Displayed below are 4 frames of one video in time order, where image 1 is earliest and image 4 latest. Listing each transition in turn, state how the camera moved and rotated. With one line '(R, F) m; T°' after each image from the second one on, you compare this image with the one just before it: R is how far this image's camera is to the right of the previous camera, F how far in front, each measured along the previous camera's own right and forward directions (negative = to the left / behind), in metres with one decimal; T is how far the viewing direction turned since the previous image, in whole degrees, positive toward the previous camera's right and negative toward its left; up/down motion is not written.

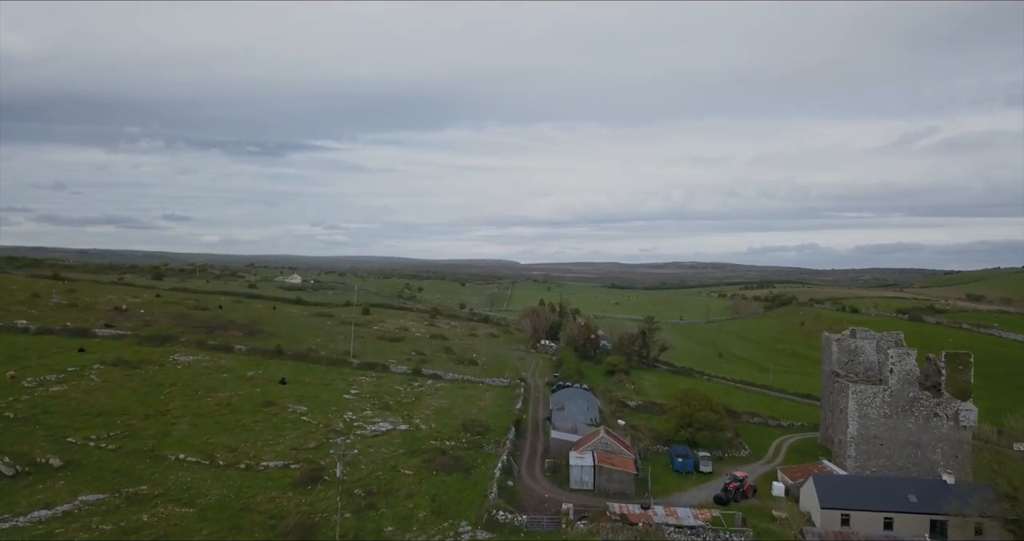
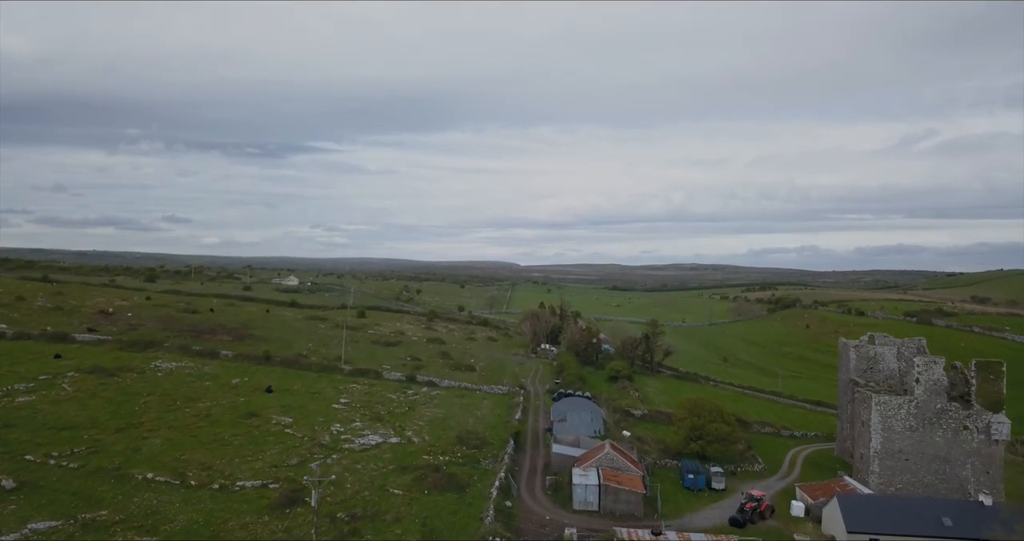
(+0.2, +5.8) m; 0°
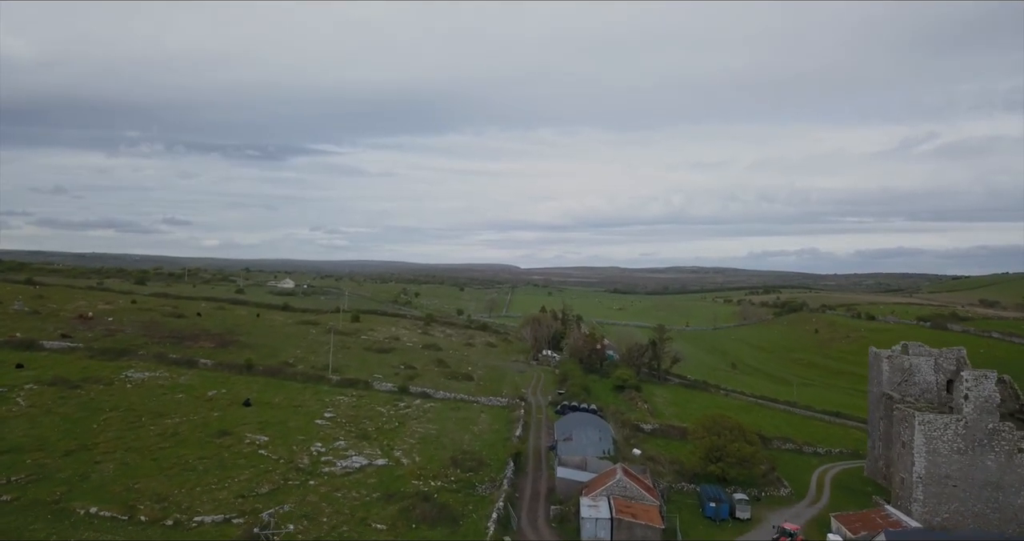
(0.0, +8.6) m; 0°
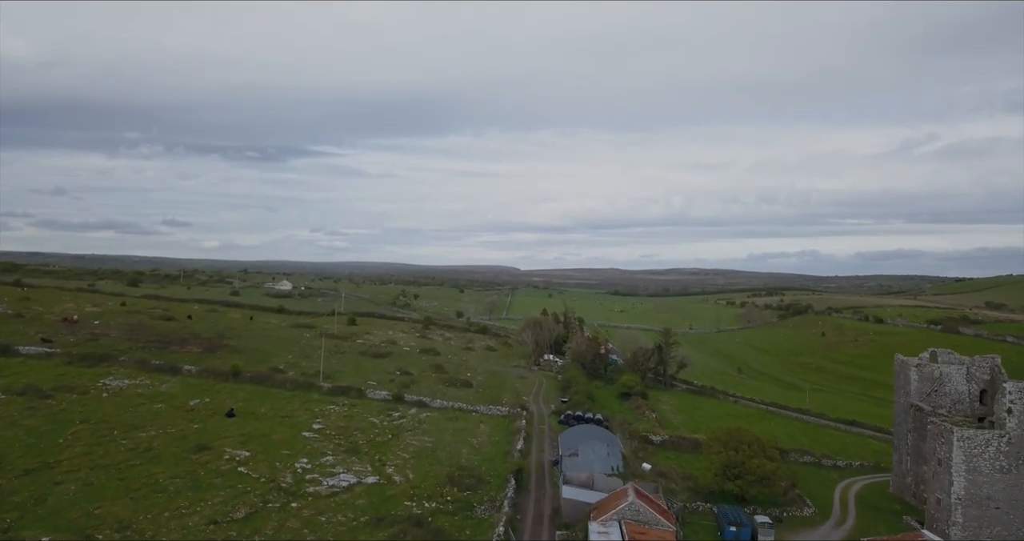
(-0.2, +6.0) m; 0°
